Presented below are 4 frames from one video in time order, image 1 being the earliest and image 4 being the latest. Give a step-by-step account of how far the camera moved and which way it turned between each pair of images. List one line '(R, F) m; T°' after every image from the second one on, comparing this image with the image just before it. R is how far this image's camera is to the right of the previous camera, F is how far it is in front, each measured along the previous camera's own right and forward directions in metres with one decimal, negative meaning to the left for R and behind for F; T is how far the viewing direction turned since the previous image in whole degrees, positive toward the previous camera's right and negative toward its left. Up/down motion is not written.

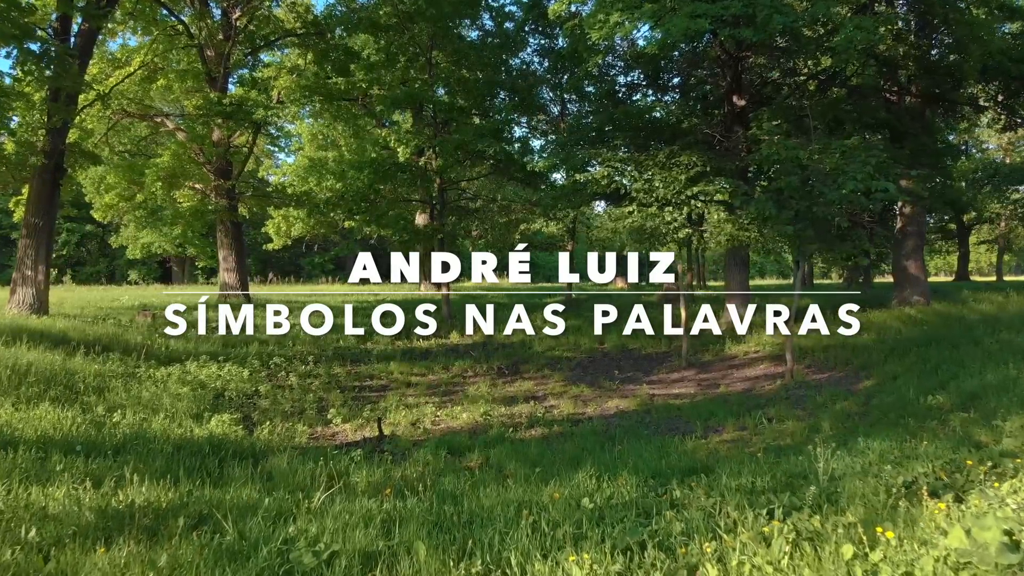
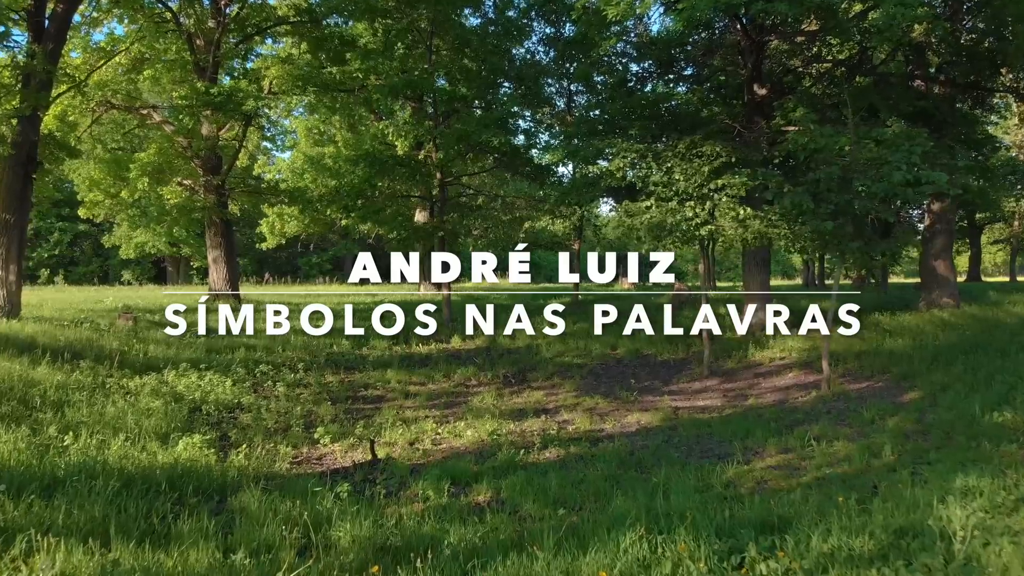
(-0.1, +0.7) m; 0°
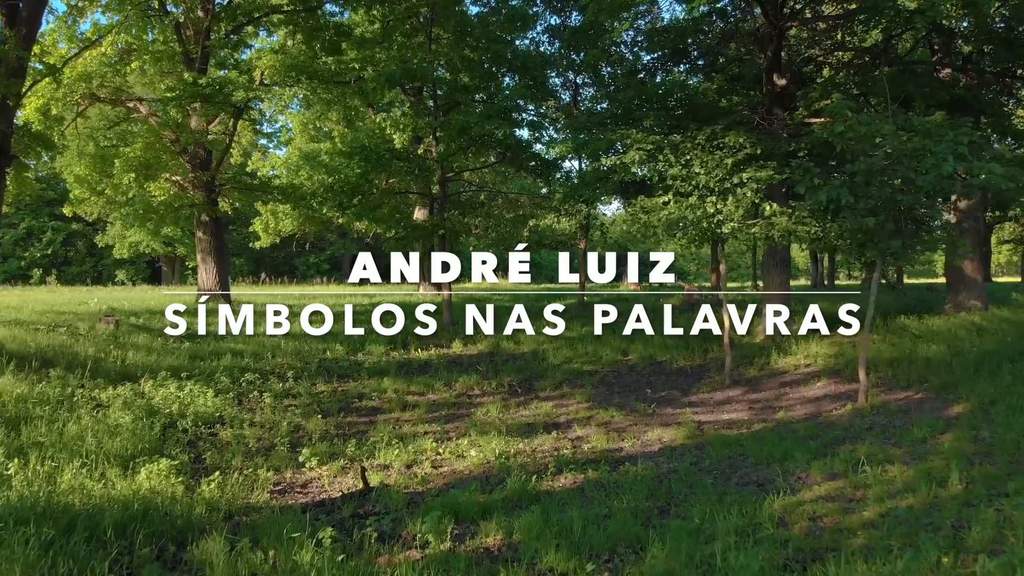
(-0.1, +0.6) m; 0°
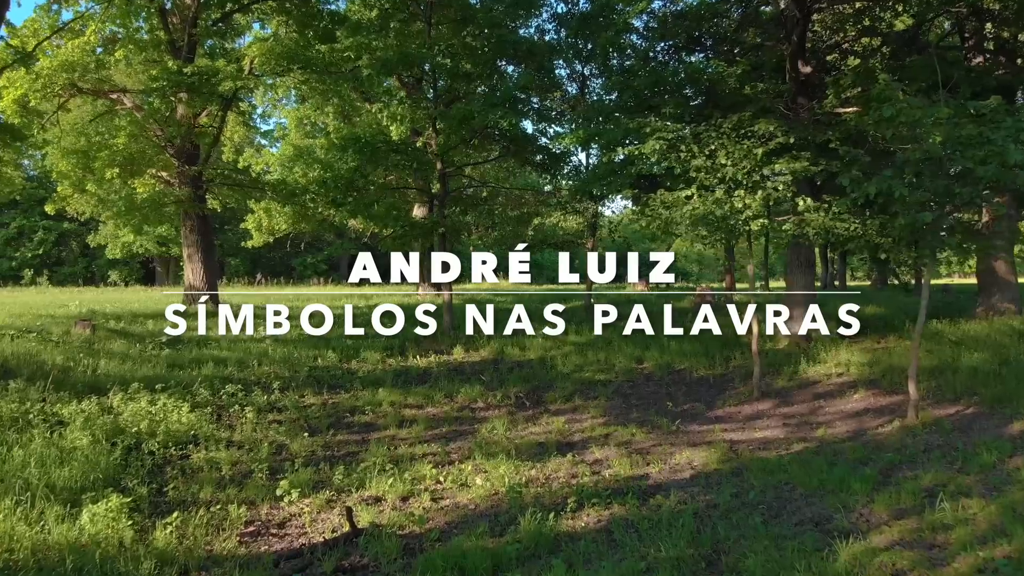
(-0.1, +0.7) m; 0°
